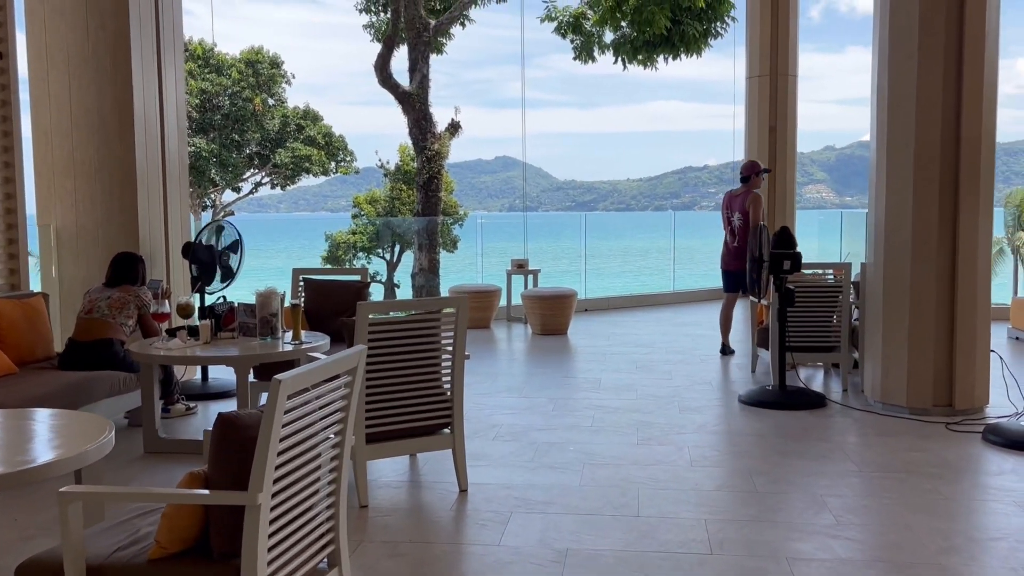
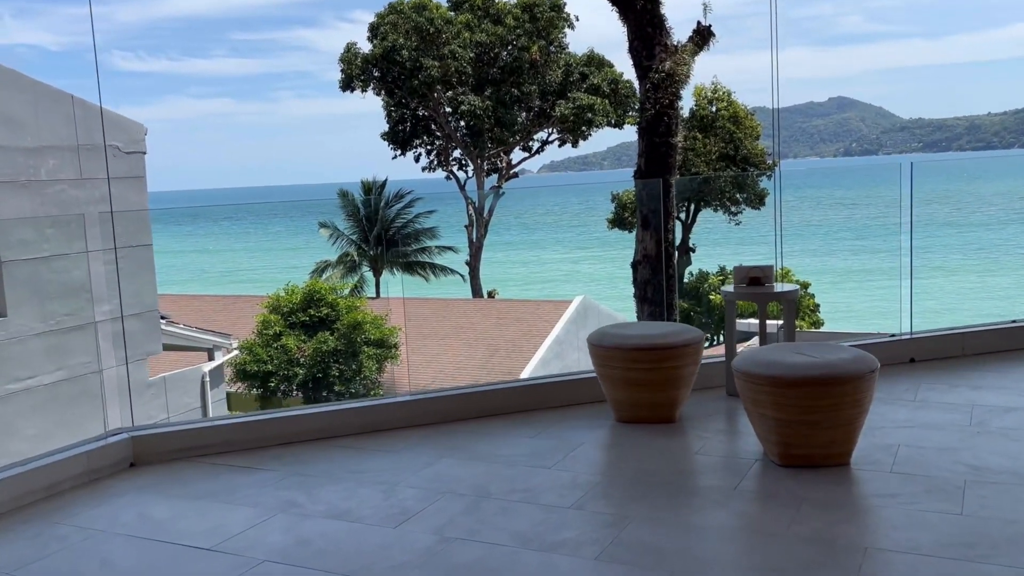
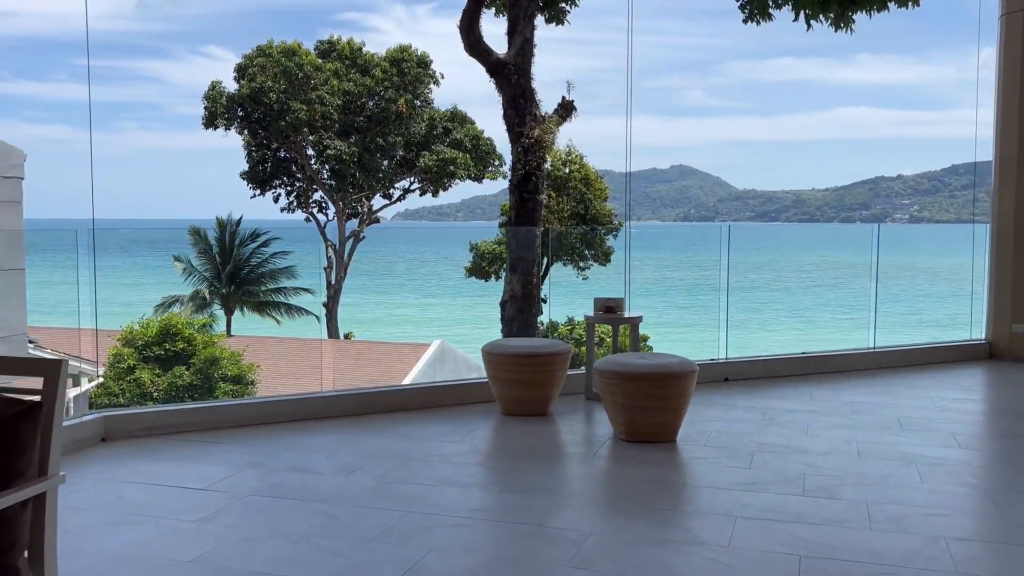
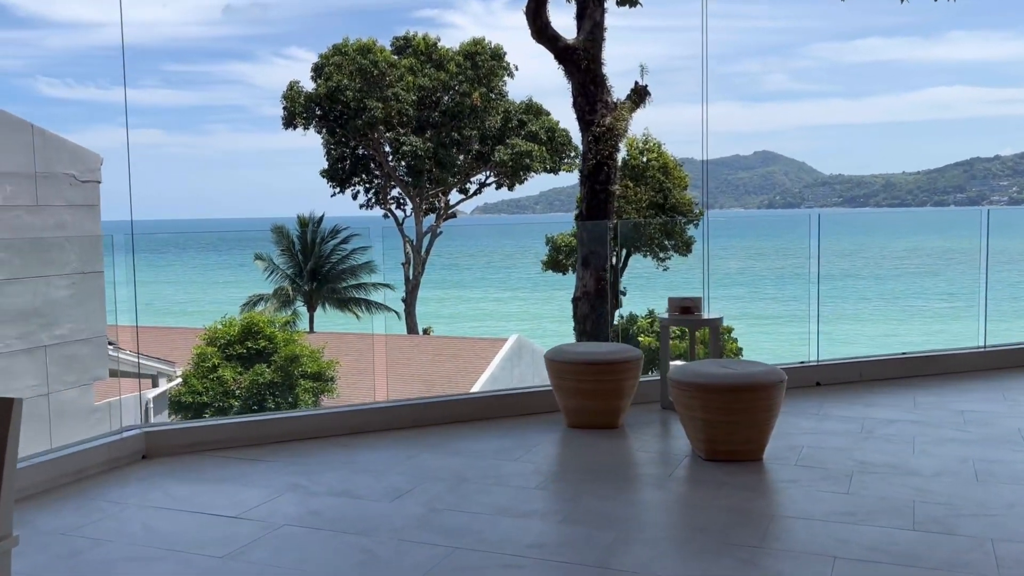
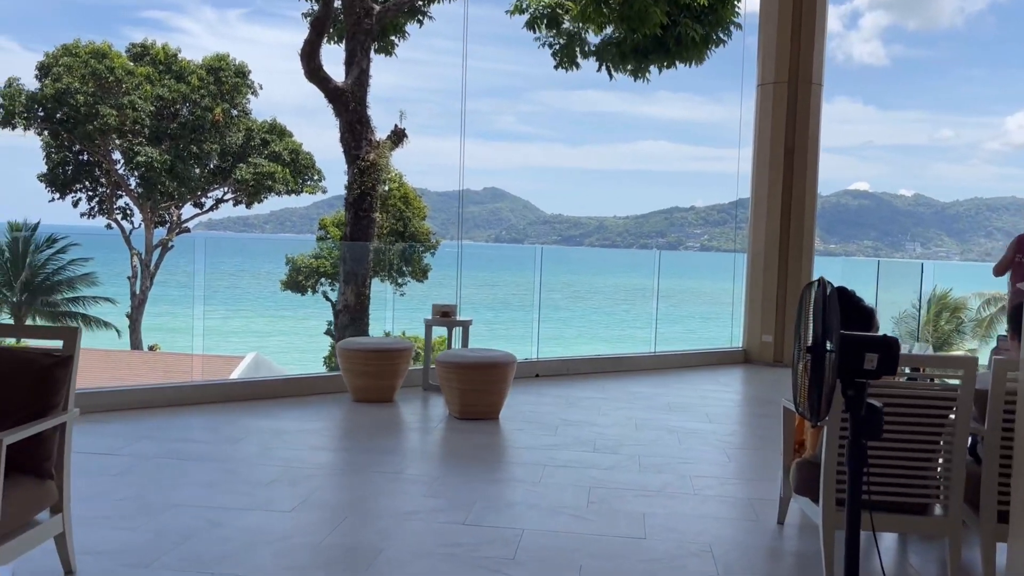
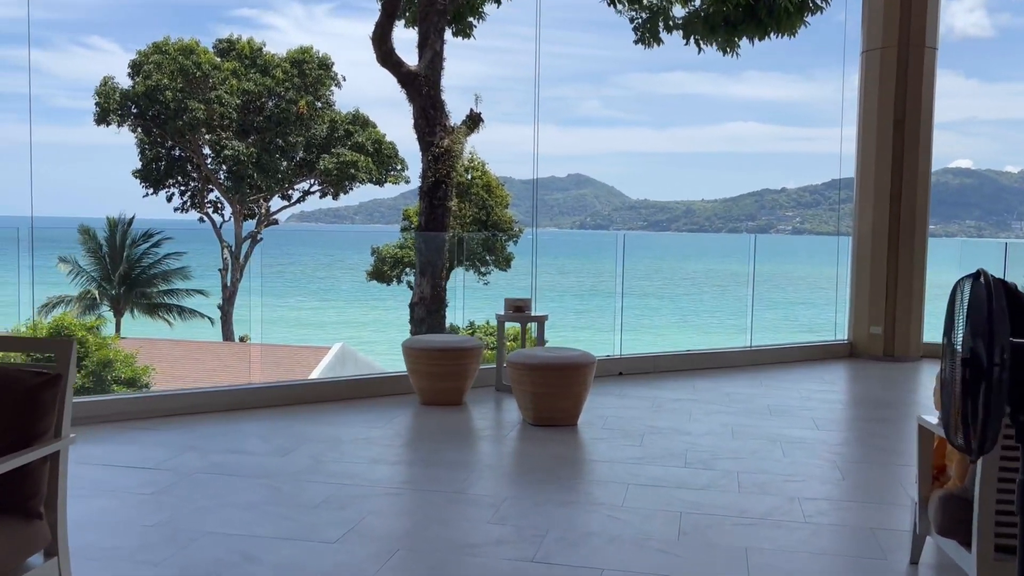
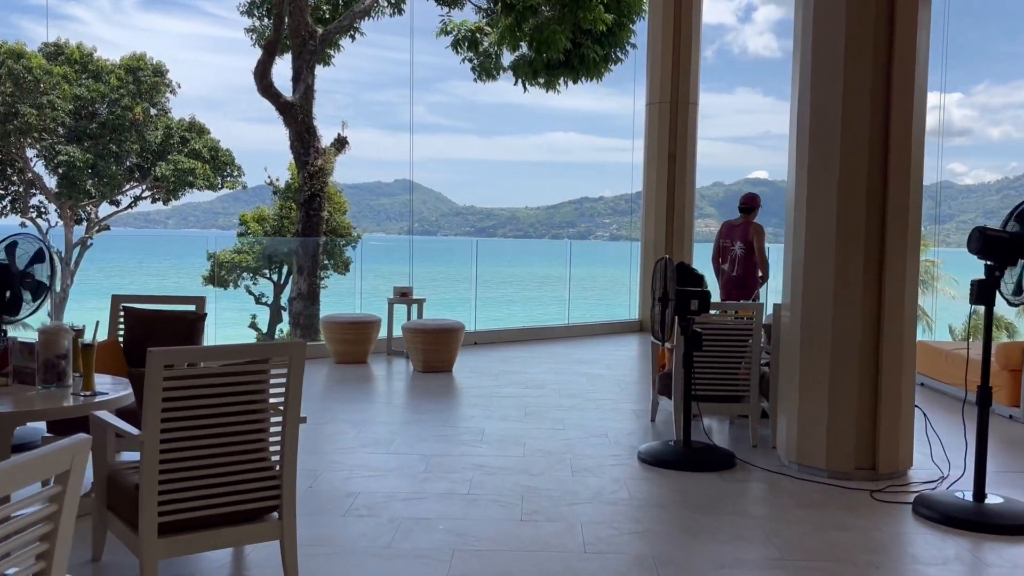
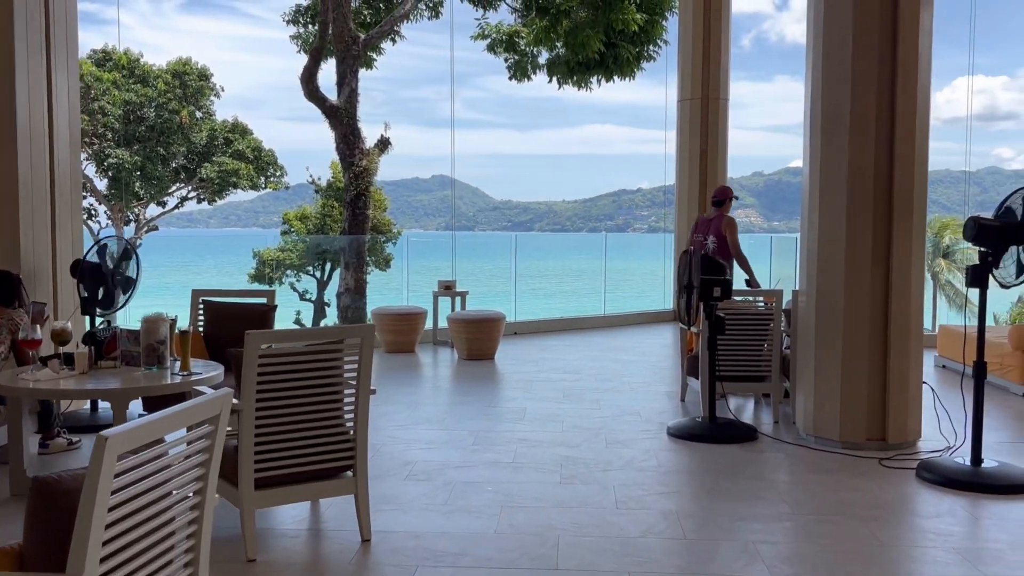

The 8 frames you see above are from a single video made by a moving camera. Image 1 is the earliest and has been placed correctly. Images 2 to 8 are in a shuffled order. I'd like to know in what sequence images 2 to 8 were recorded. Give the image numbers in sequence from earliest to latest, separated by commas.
8, 7, 5, 6, 3, 4, 2
